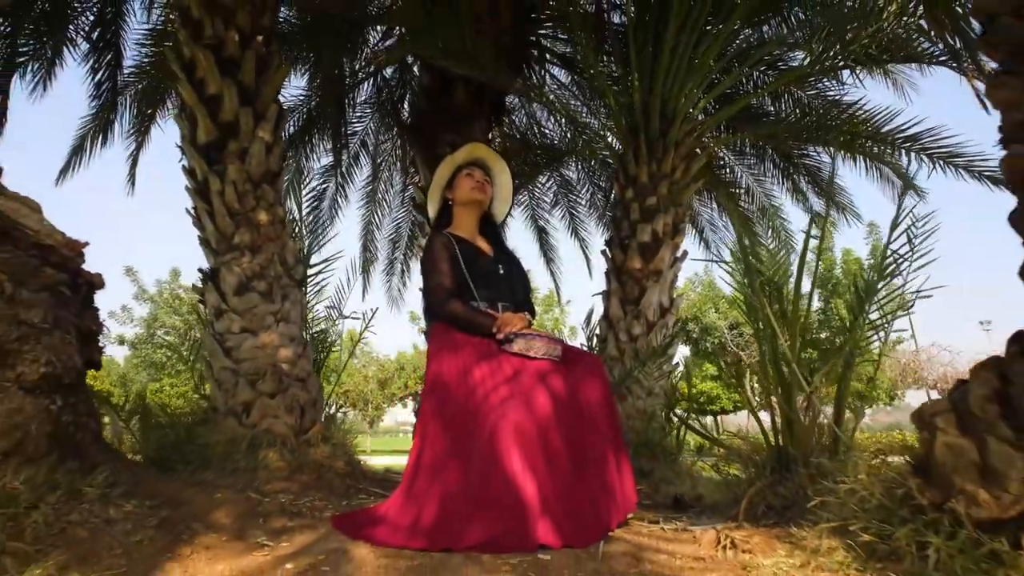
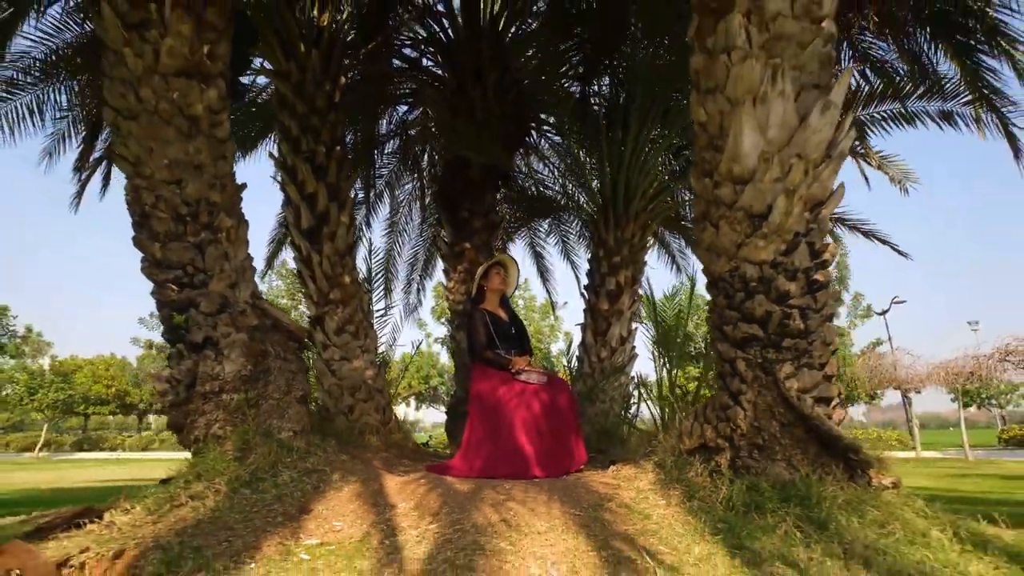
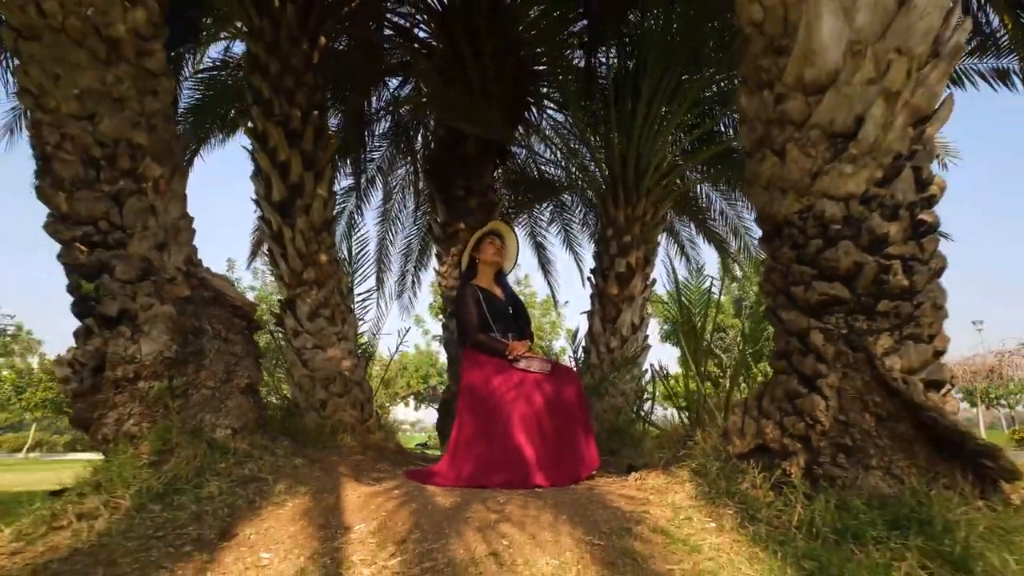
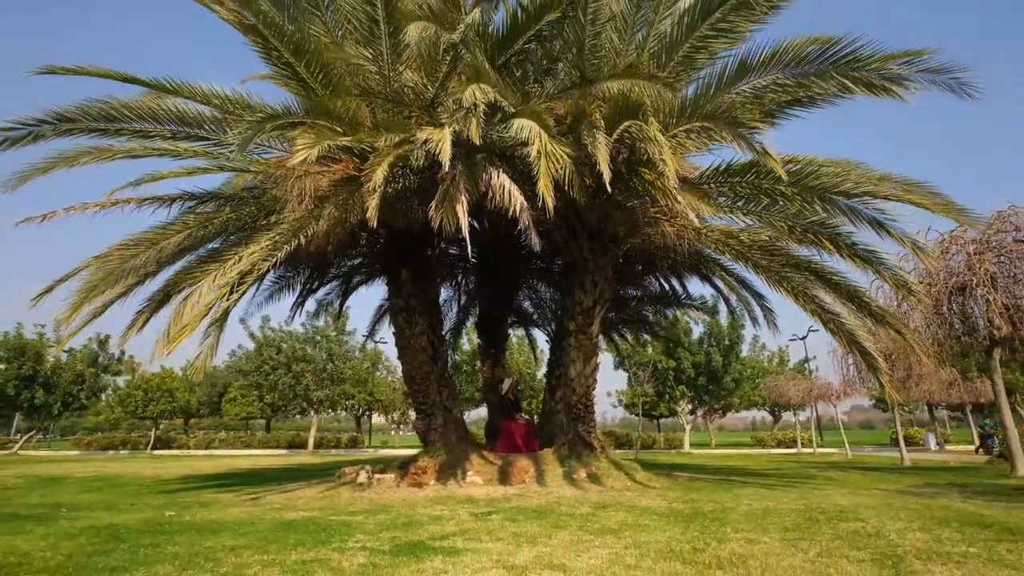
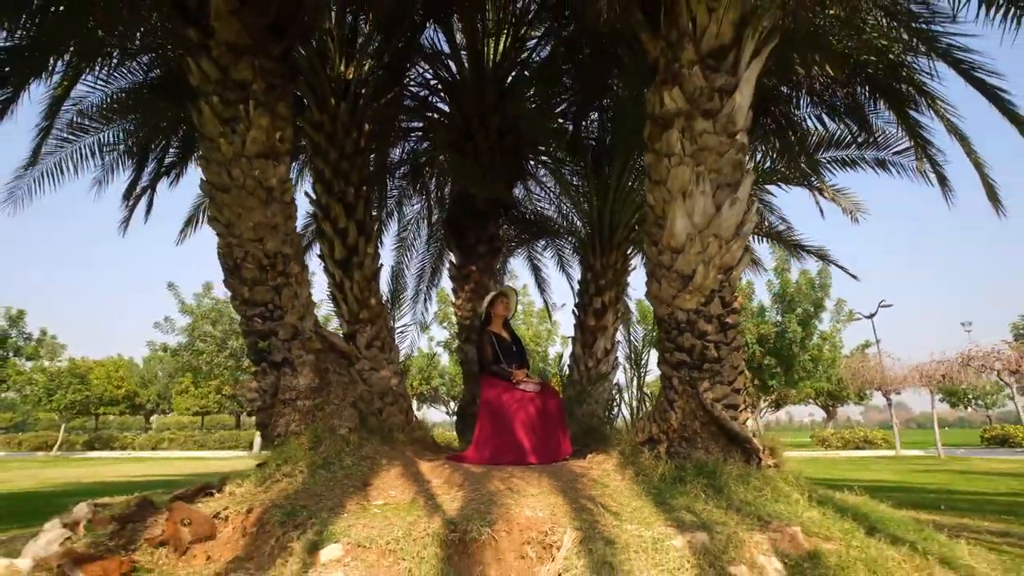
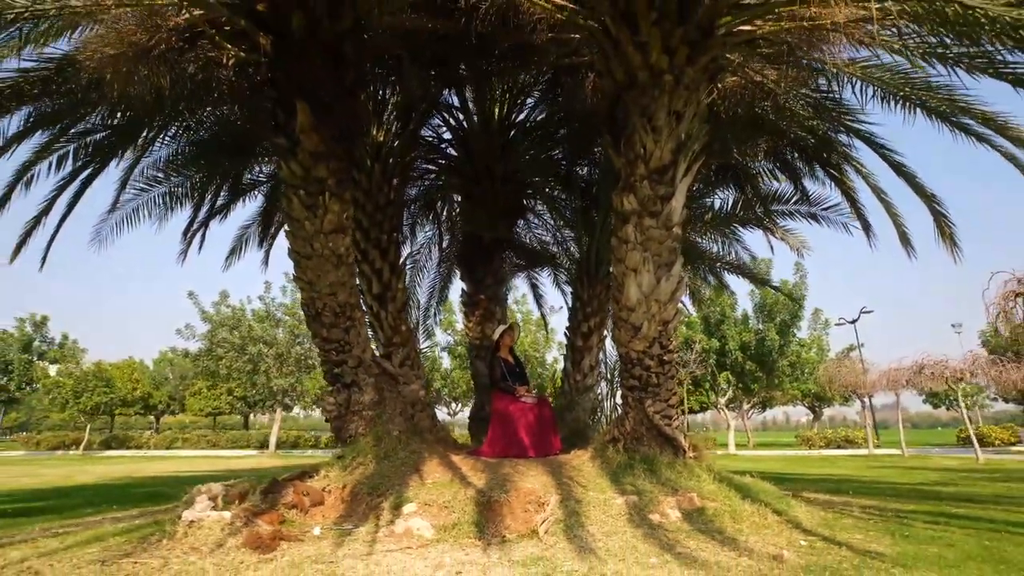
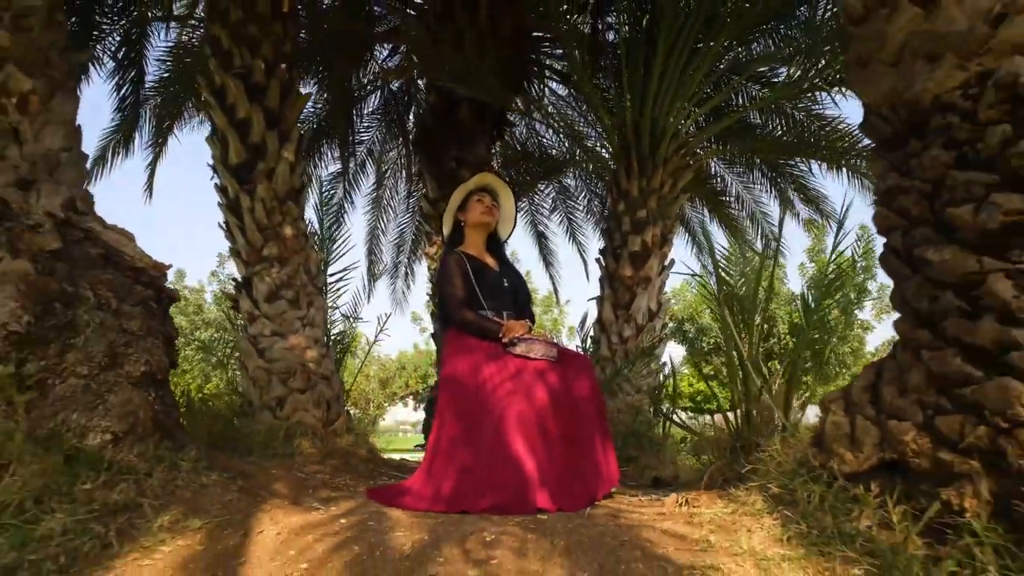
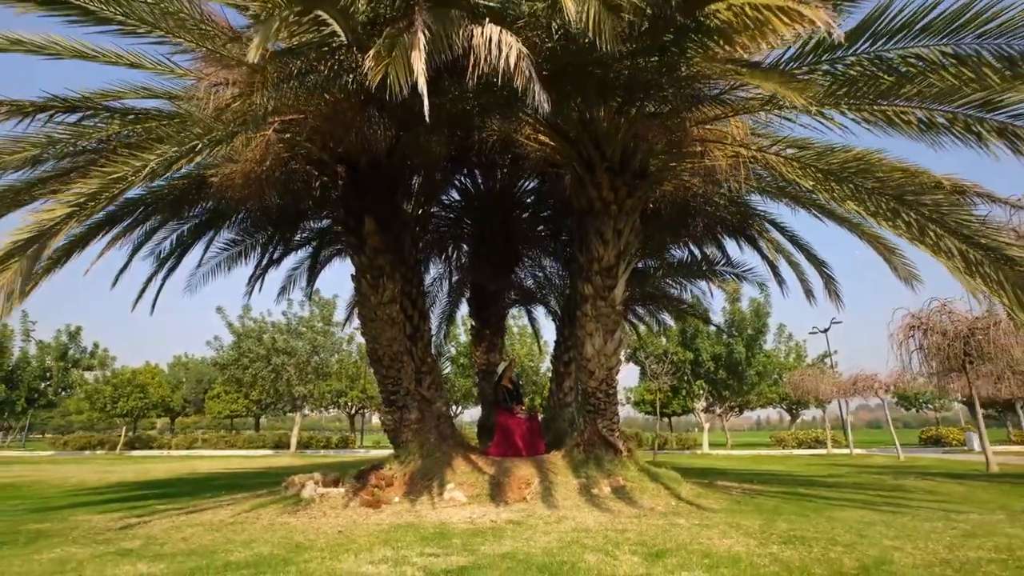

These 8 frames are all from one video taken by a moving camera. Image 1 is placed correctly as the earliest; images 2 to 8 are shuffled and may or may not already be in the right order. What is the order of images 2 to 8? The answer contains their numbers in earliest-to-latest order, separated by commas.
7, 3, 2, 5, 6, 8, 4
